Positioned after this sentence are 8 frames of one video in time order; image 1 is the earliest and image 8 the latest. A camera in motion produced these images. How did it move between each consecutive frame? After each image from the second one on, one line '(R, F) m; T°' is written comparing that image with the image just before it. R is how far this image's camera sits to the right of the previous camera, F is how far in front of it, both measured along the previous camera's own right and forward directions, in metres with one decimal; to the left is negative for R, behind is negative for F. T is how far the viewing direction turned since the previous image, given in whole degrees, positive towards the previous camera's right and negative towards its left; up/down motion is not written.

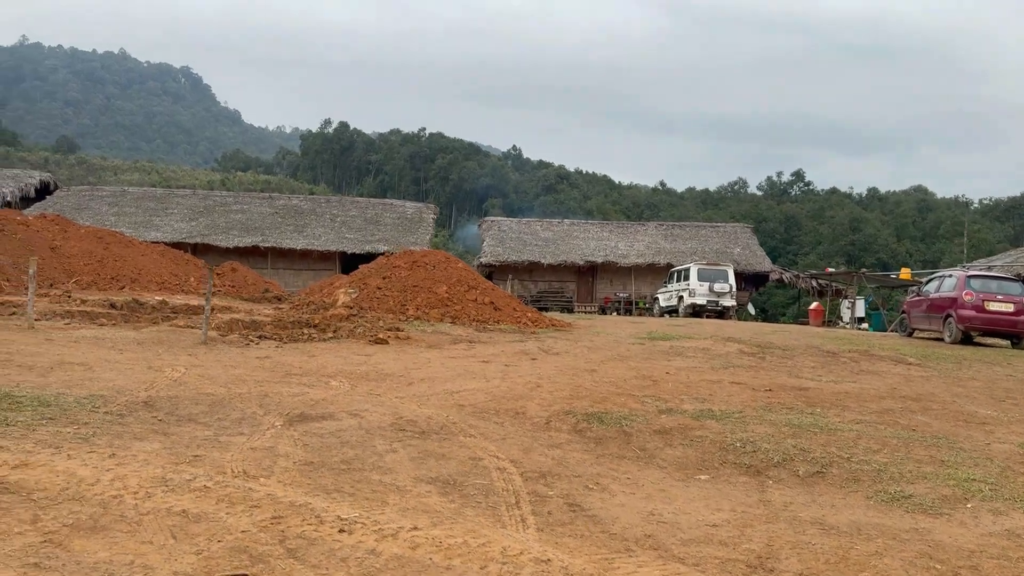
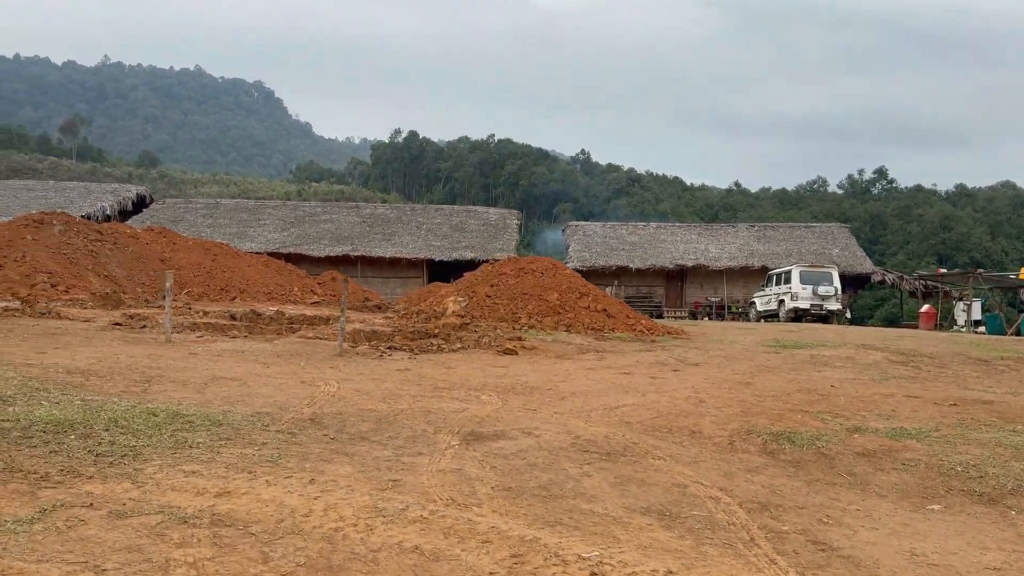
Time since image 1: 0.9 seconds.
(-0.7, +0.3) m; -5°
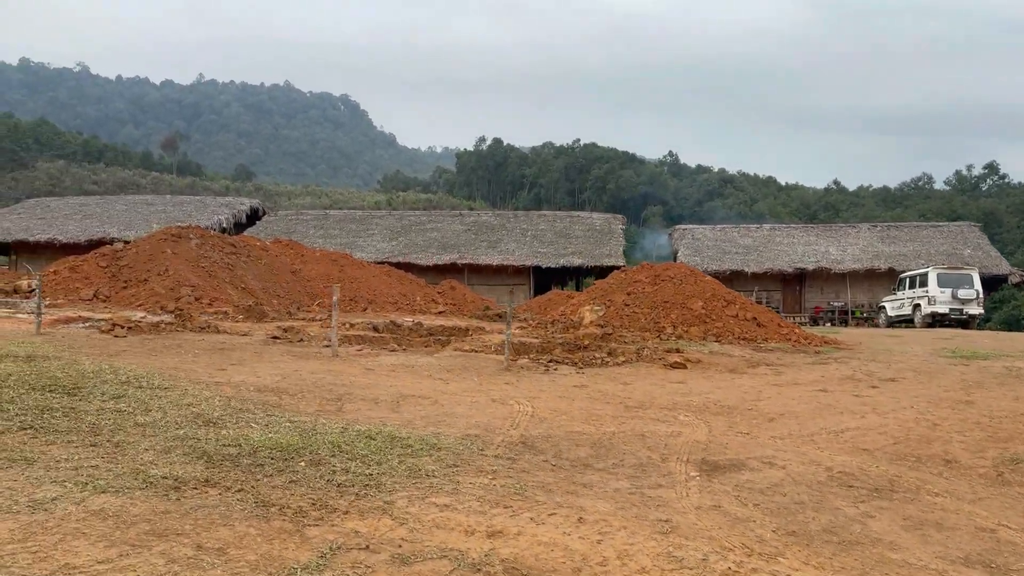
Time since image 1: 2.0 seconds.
(-0.9, +0.4) m; -6°
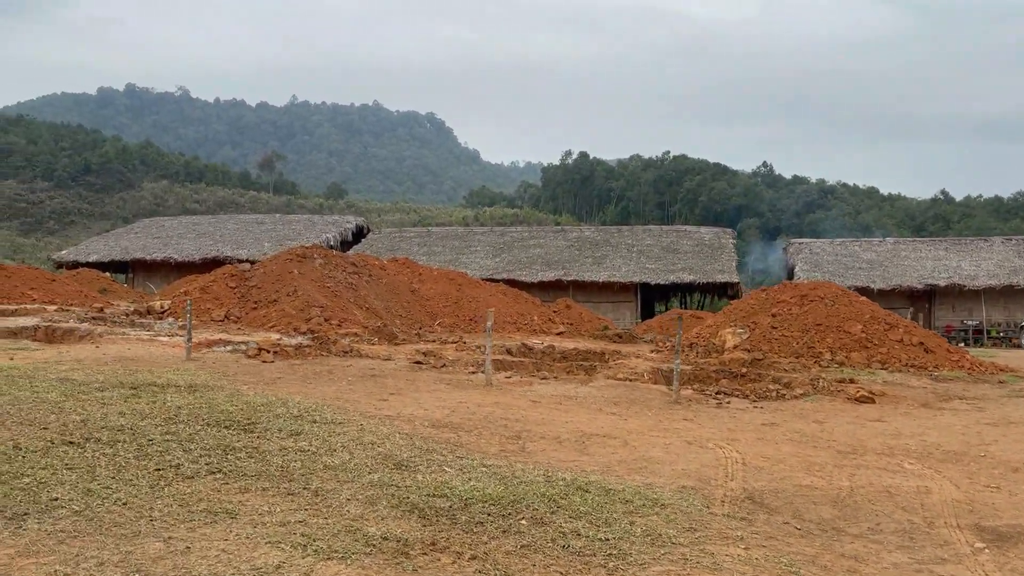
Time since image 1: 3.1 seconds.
(-0.8, +0.5) m; -6°
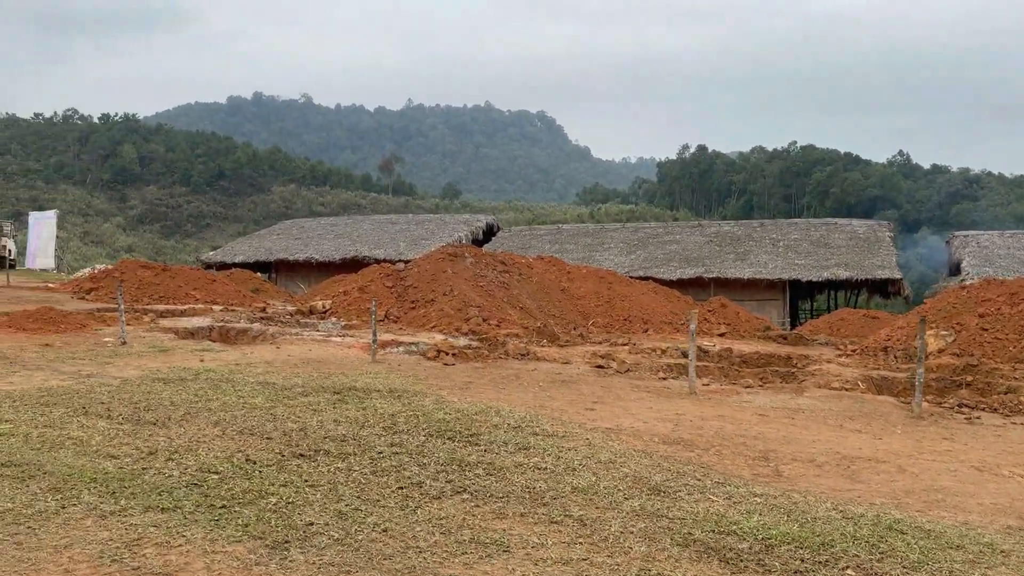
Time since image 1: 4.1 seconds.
(-0.8, +0.5) m; -8°
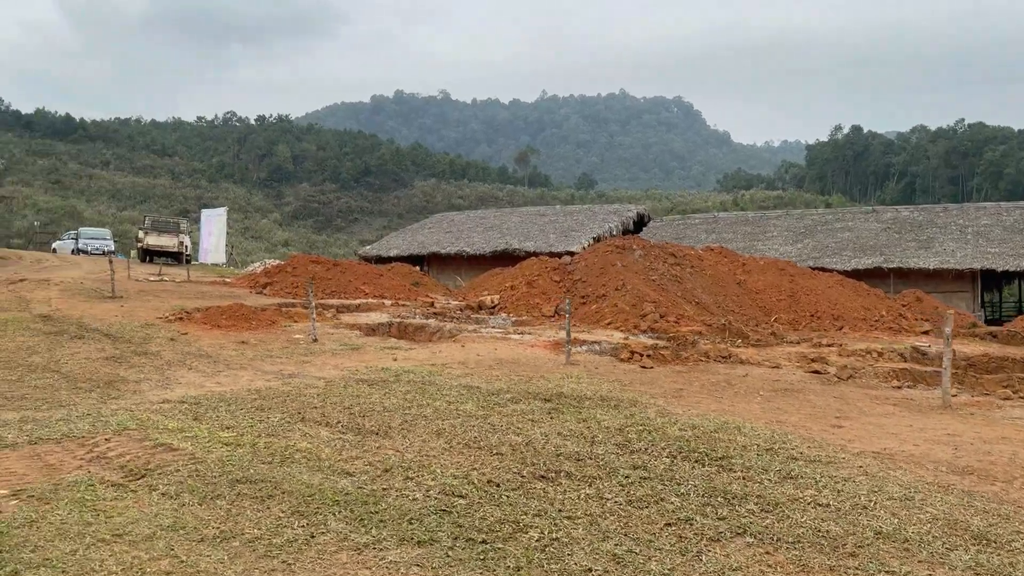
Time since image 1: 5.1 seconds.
(-0.6, +0.5) m; -9°
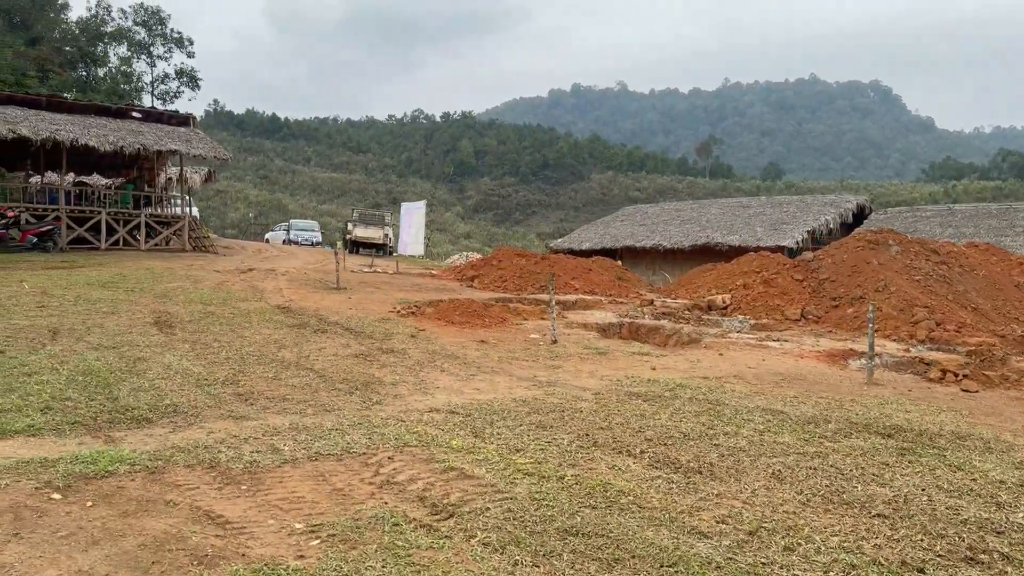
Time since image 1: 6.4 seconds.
(-0.9, +0.8) m; -12°
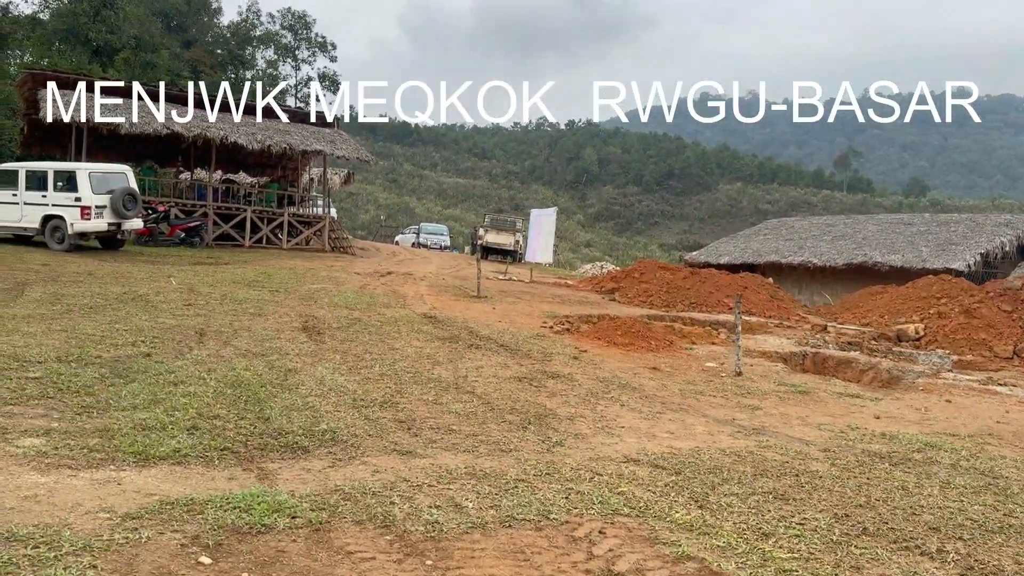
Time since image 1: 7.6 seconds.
(-0.6, +0.9) m; -8°
